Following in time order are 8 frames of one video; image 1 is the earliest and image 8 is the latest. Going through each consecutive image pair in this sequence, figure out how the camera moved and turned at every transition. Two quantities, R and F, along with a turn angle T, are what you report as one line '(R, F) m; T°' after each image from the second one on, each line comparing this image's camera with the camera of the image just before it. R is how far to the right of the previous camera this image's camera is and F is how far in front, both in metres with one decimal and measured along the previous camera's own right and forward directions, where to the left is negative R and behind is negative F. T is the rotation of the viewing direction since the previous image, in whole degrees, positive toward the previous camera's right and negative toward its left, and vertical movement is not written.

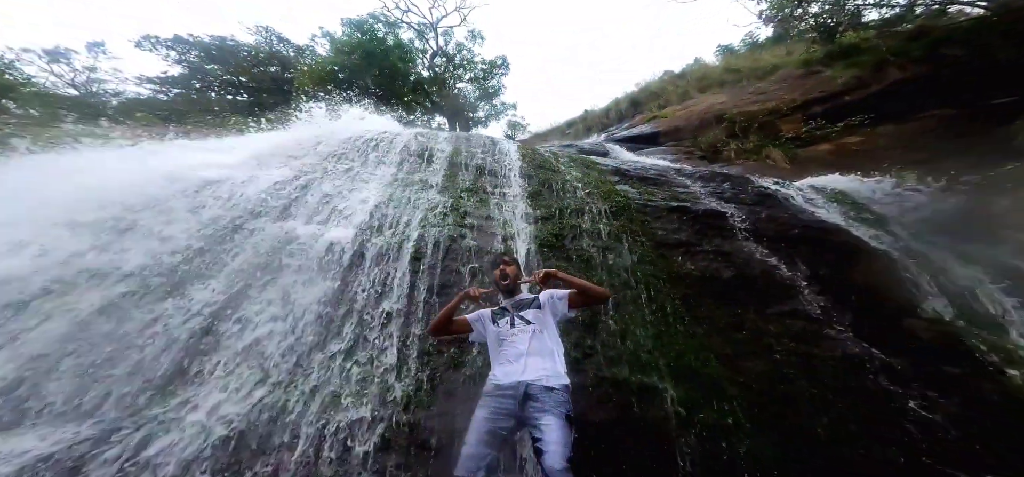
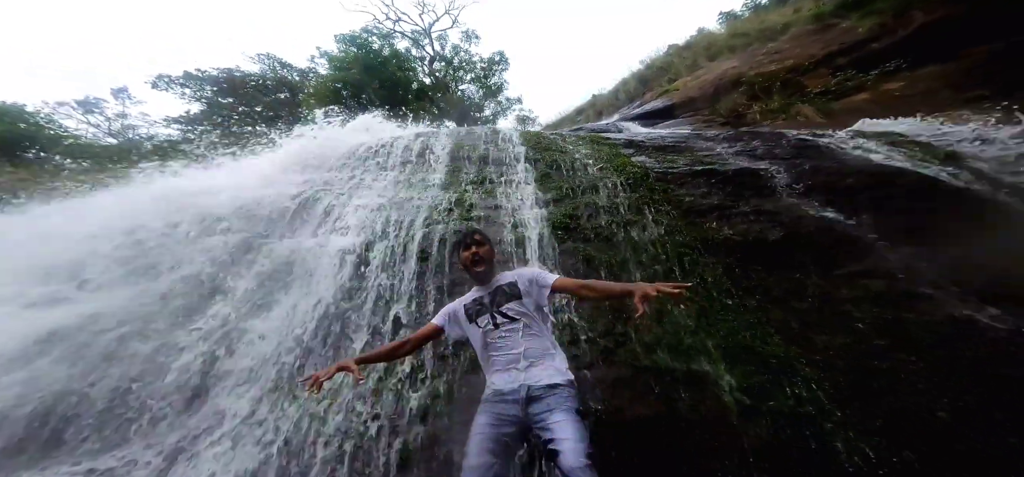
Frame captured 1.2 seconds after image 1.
(+0.1, +0.4) m; -3°
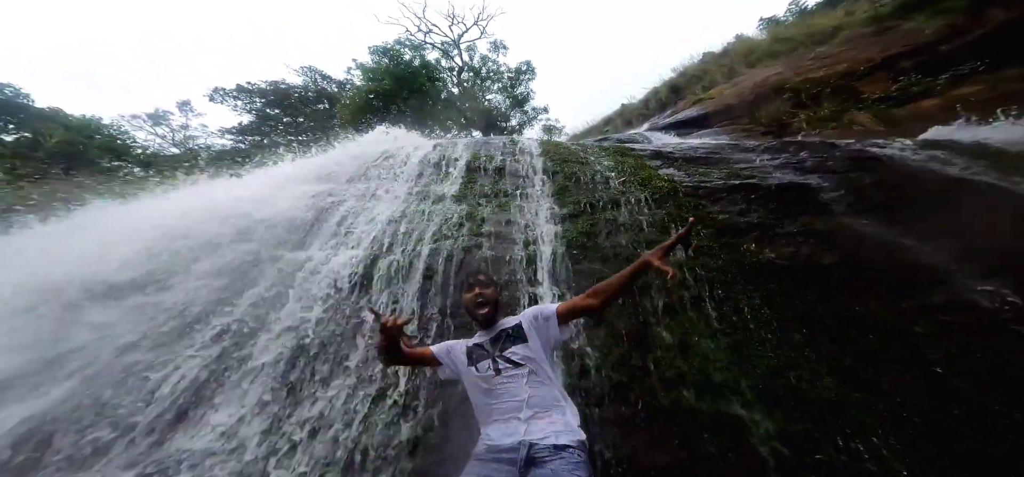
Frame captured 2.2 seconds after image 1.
(+0.2, +0.3) m; -5°
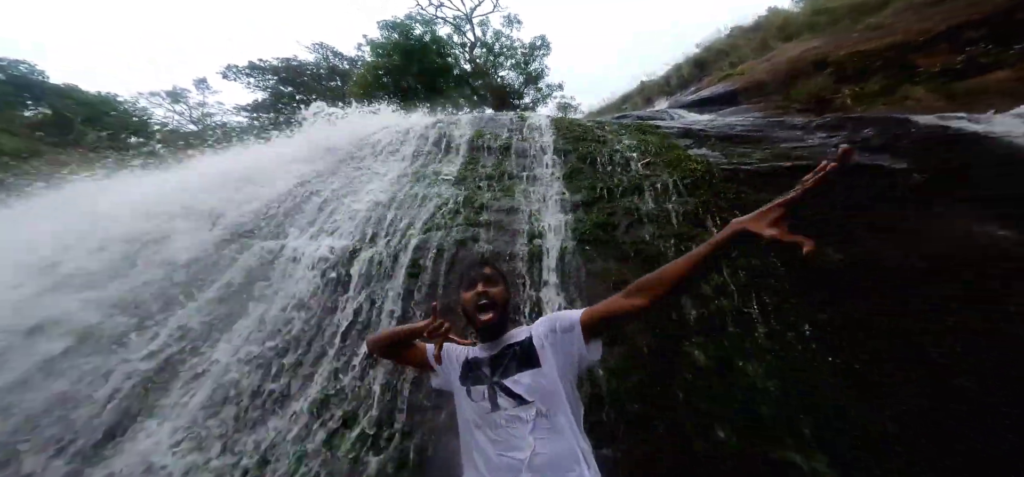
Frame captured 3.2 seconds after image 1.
(+0.1, +0.6) m; -2°
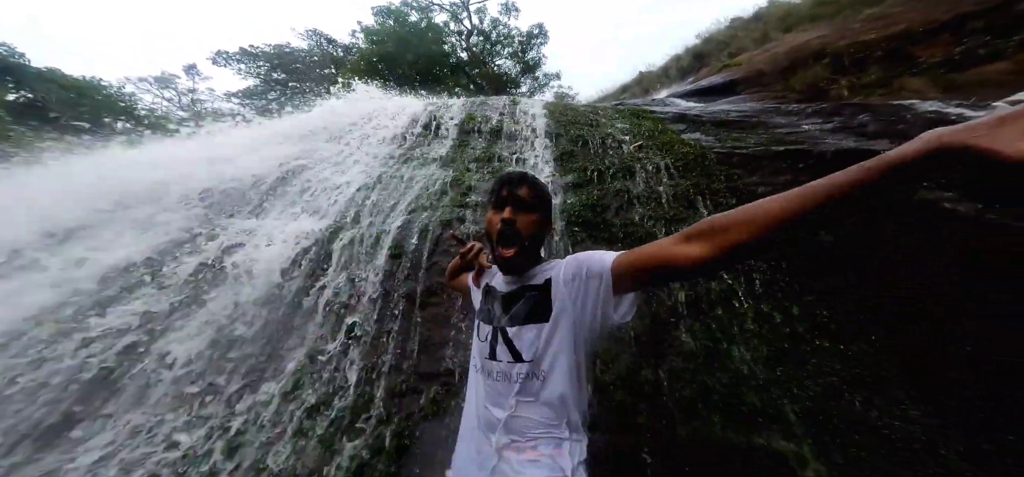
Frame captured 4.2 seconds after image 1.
(+0.1, +0.1) m; +1°
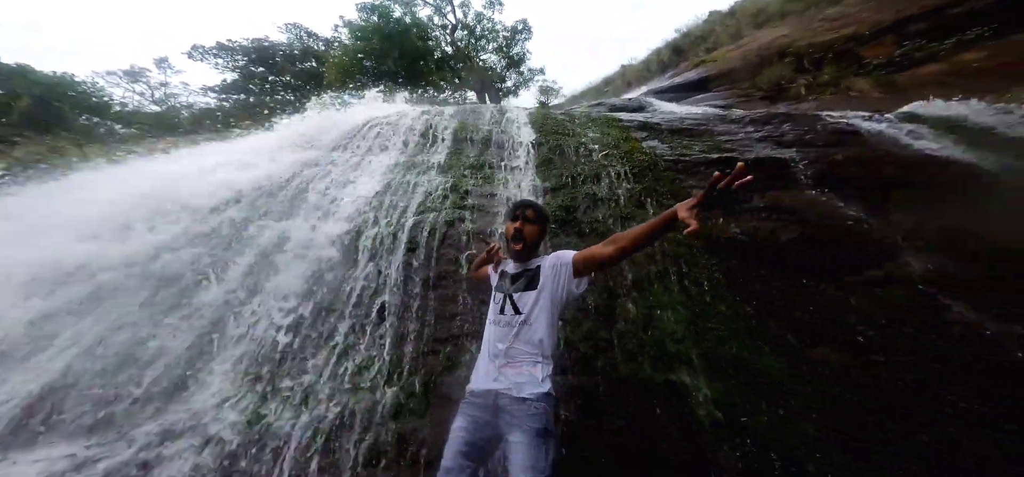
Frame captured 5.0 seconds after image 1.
(0.0, -0.8) m; +2°
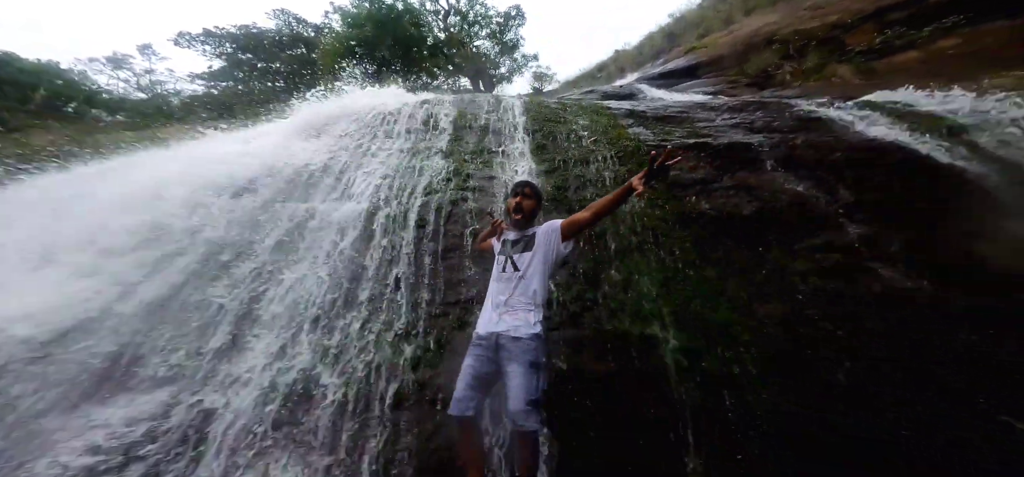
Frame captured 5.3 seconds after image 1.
(0.0, -0.5) m; +1°
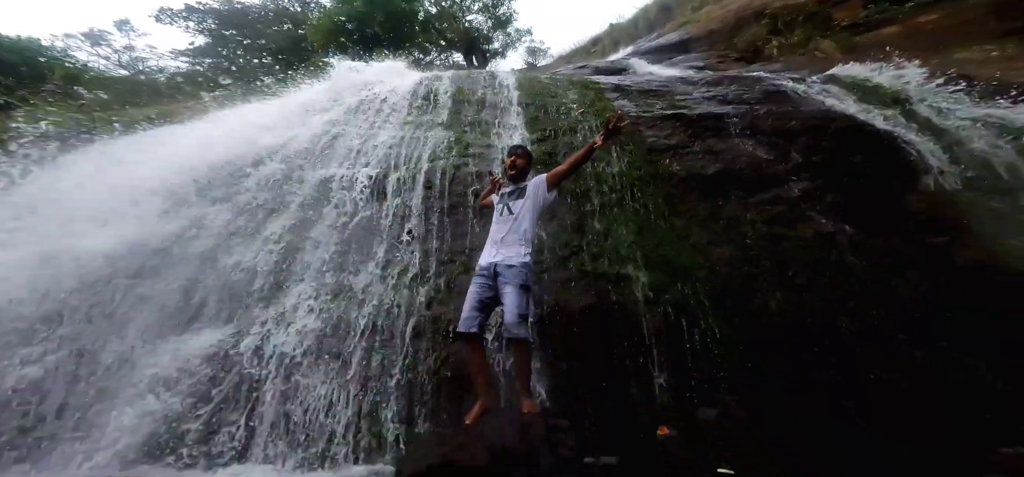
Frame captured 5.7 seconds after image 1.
(0.0, -0.6) m; +1°
